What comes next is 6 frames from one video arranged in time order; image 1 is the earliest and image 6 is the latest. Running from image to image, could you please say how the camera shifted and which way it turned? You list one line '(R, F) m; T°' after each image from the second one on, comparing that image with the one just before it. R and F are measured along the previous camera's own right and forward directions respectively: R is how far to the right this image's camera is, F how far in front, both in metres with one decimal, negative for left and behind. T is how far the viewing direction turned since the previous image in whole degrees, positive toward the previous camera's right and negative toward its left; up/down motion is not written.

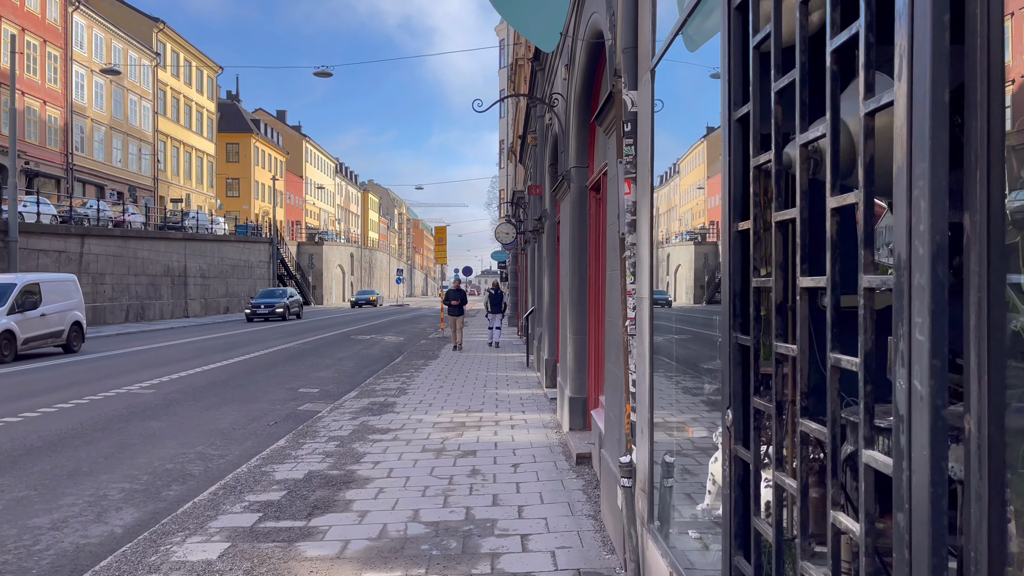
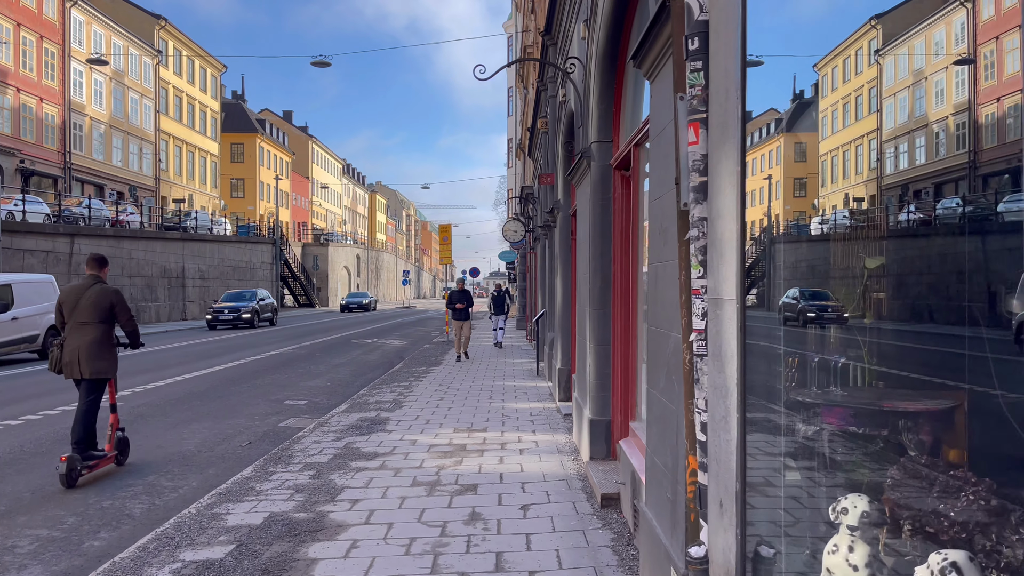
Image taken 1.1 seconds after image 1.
(0.0, +1.3) m; -1°
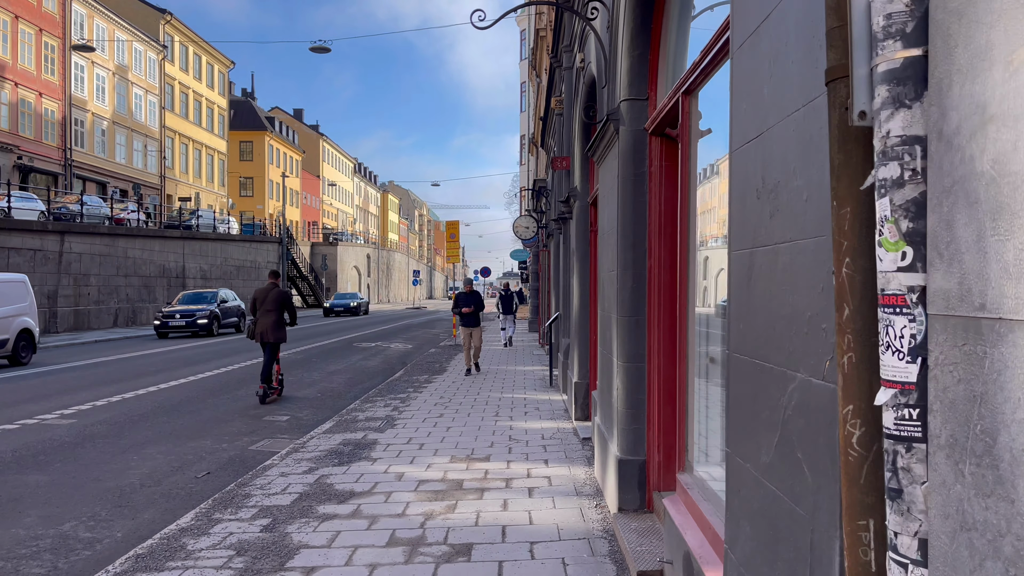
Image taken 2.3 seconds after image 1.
(0.0, +1.4) m; -1°
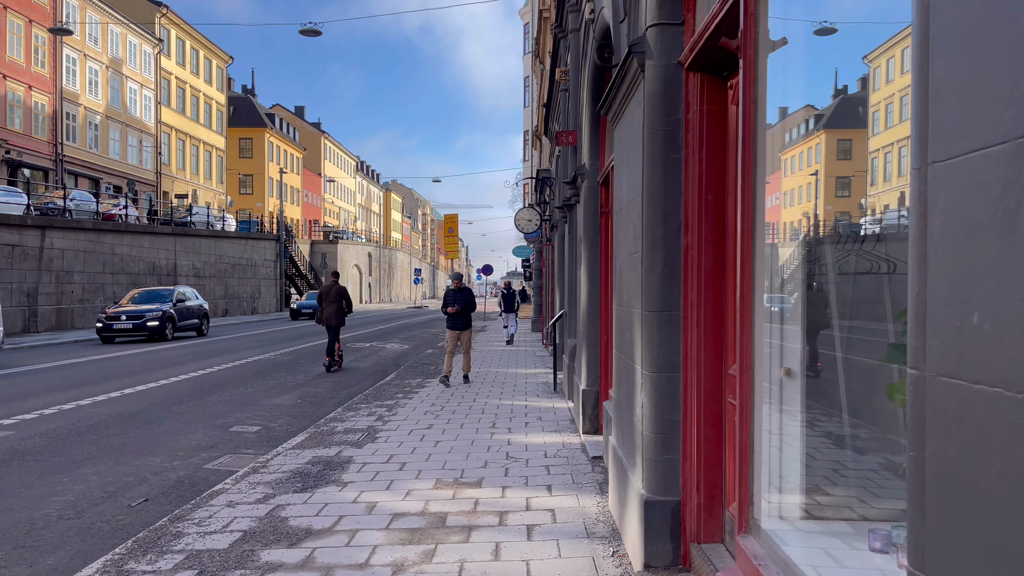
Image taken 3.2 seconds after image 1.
(+0.1, +1.1) m; 0°
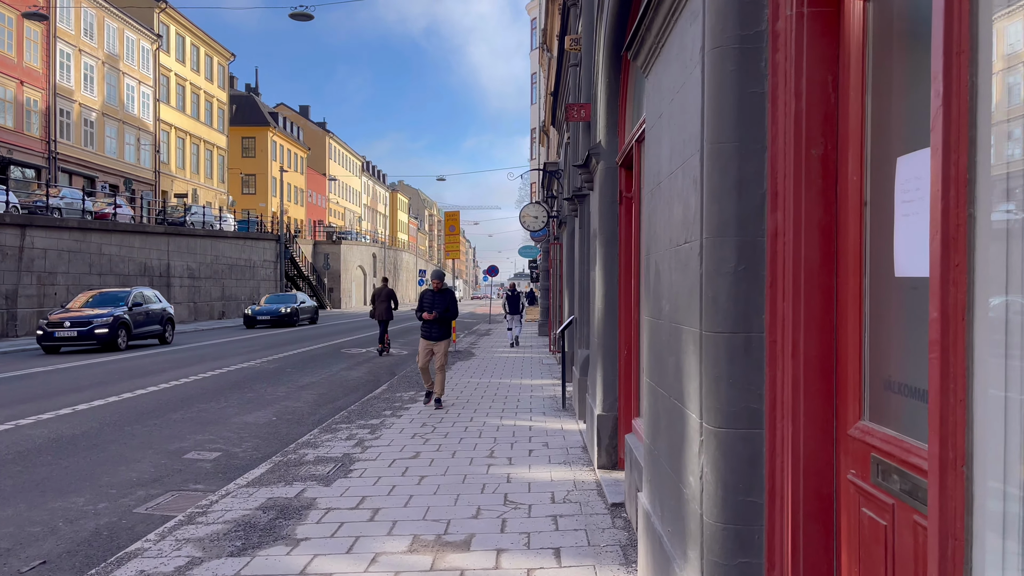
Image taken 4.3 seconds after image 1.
(+0.1, +1.3) m; -1°
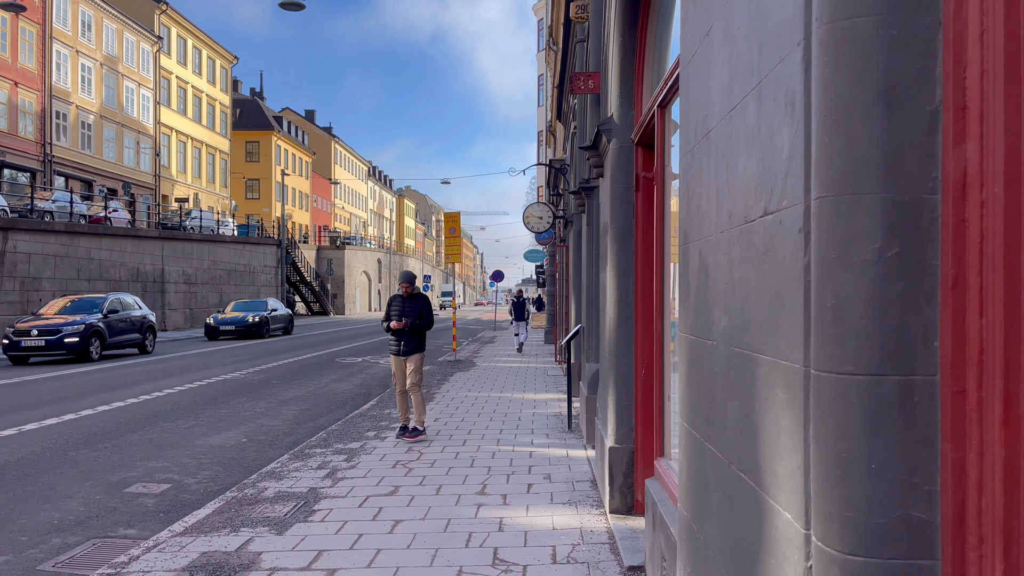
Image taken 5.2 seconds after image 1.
(+0.1, +1.1) m; -1°
